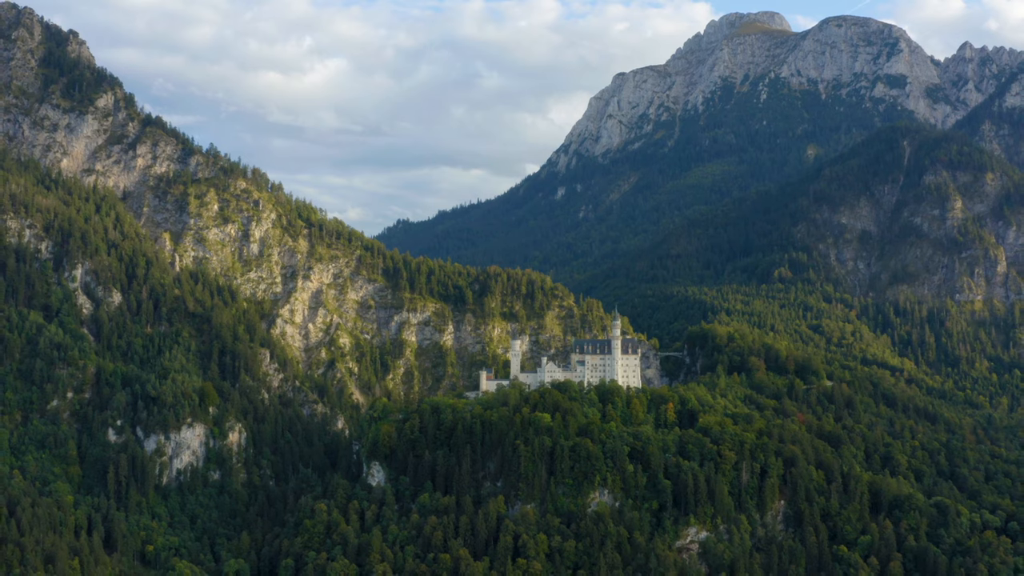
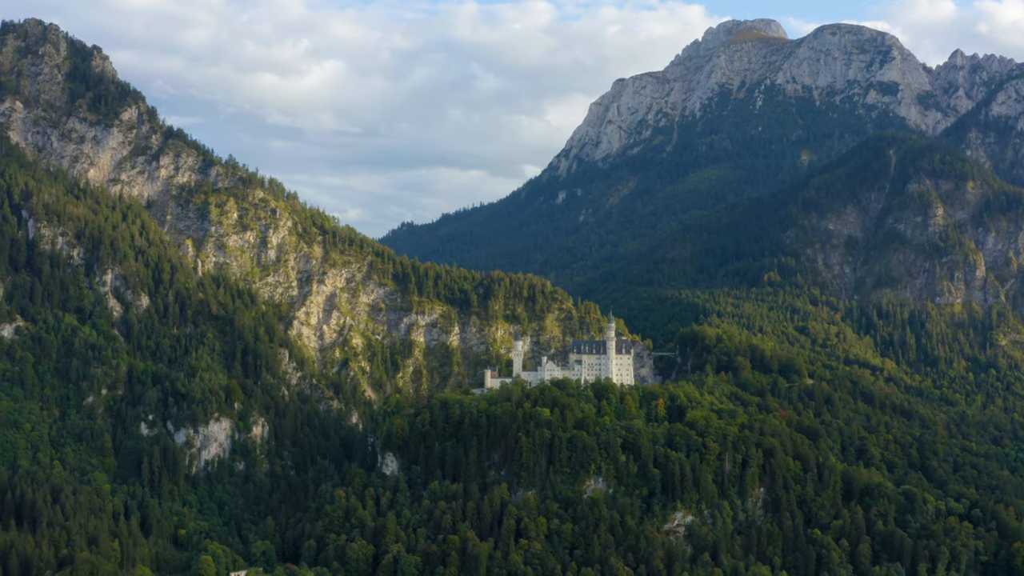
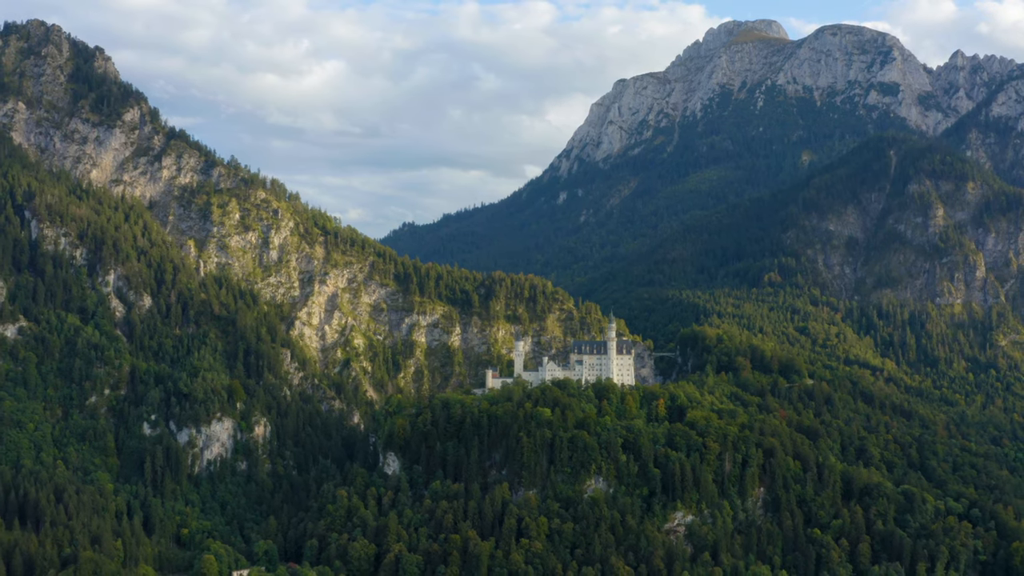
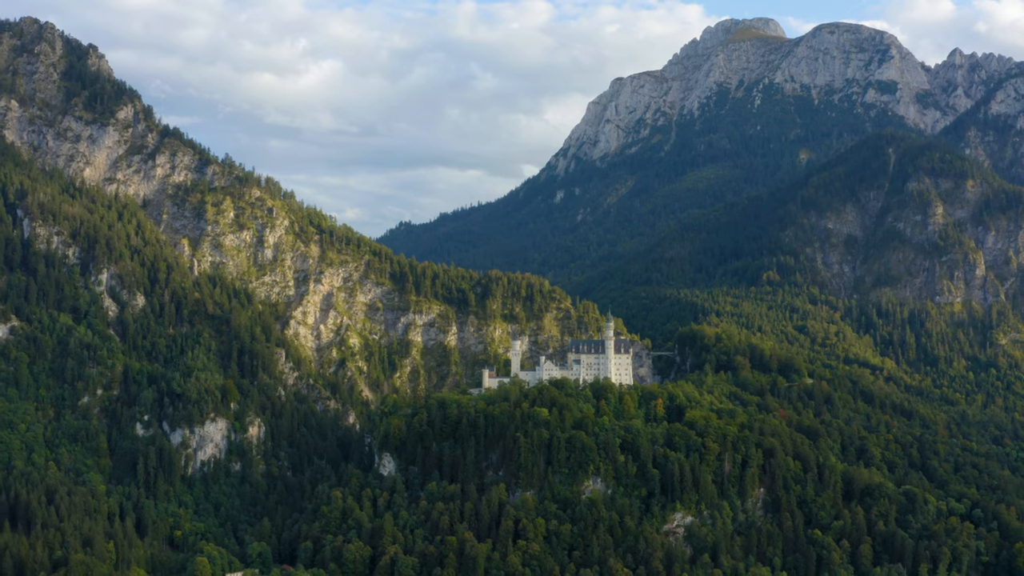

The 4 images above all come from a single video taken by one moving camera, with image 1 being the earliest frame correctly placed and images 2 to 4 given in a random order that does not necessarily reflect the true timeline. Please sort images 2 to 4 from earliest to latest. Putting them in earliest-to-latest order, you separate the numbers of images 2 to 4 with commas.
4, 2, 3
